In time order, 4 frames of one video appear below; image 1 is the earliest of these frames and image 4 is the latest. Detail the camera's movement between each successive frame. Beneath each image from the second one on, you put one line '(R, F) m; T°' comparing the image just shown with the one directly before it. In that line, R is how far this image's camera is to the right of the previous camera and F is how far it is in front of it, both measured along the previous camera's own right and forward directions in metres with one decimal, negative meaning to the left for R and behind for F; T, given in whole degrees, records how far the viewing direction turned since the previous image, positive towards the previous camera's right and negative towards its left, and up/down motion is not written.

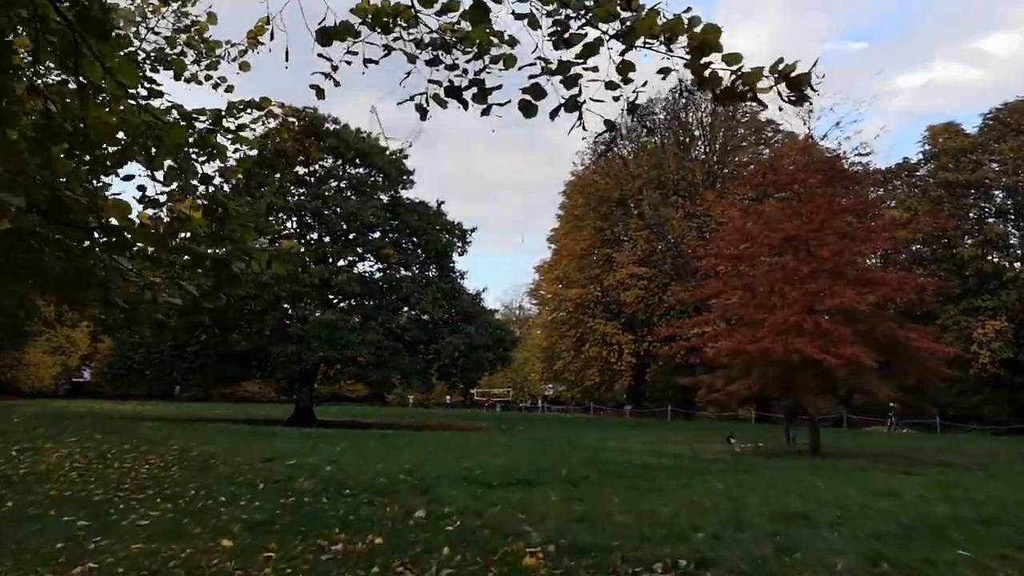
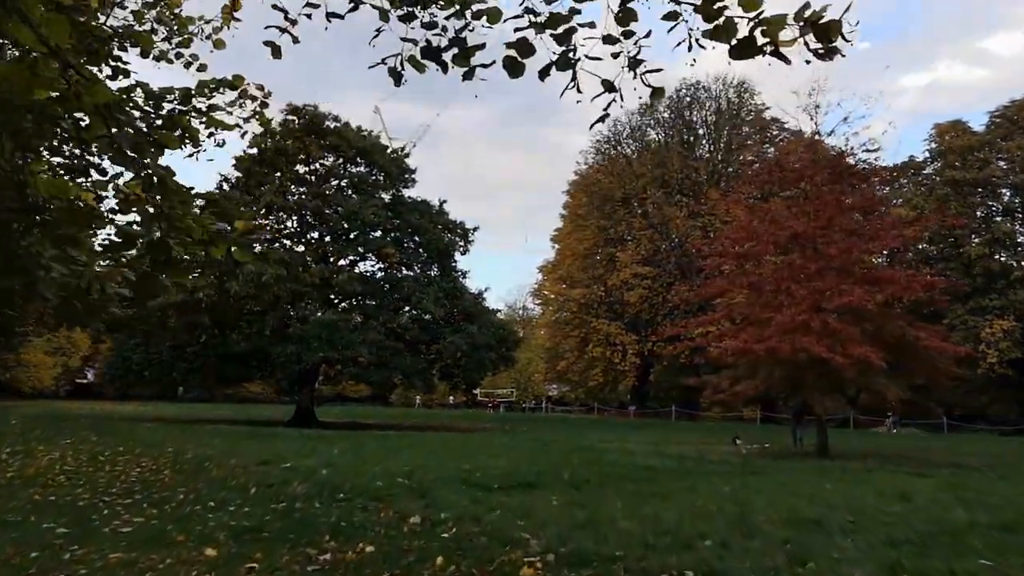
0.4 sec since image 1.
(0.0, +0.3) m; 0°
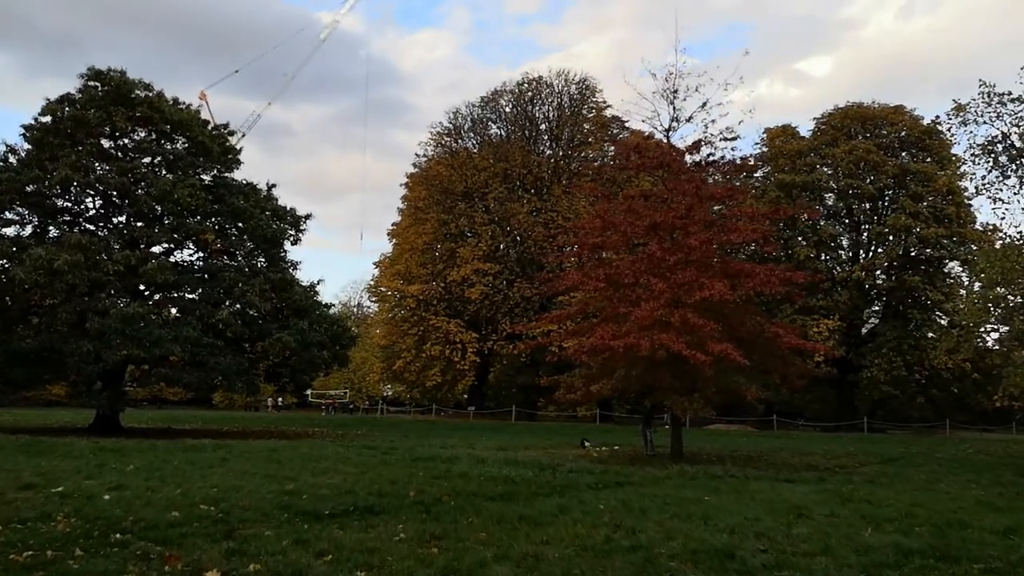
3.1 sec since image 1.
(0.0, +1.8) m; +10°
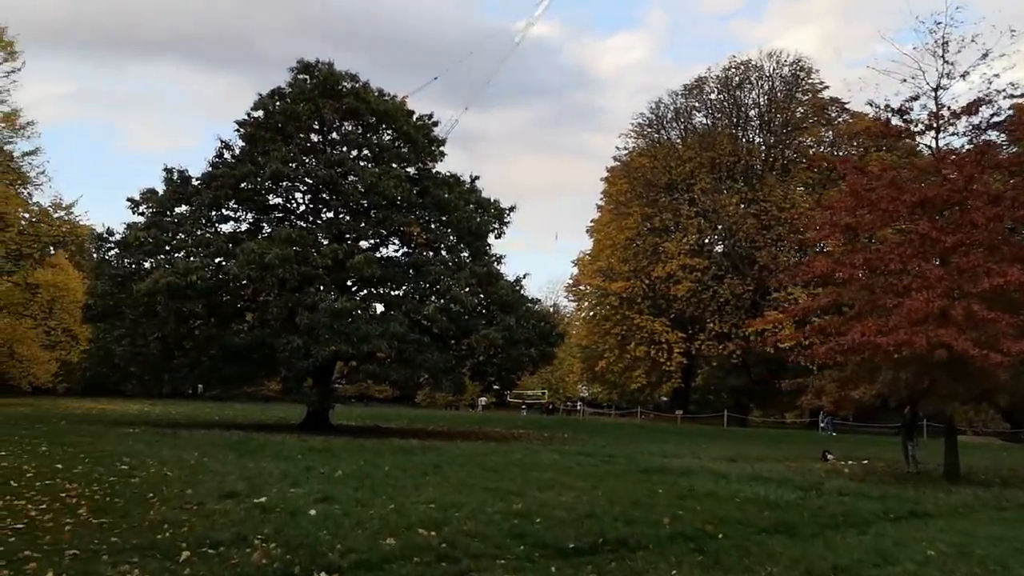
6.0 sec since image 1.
(-0.7, +1.8) m; -12°
